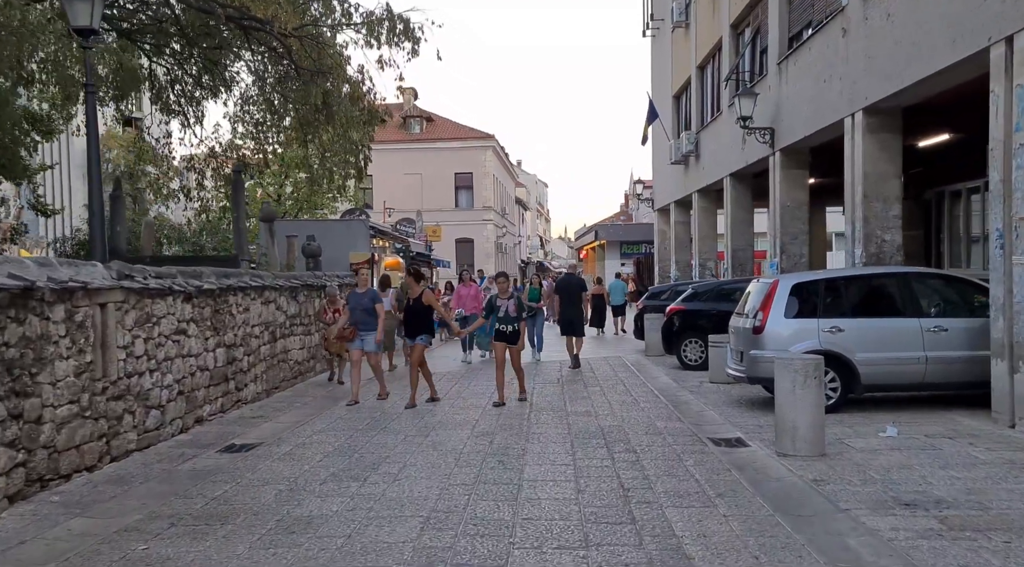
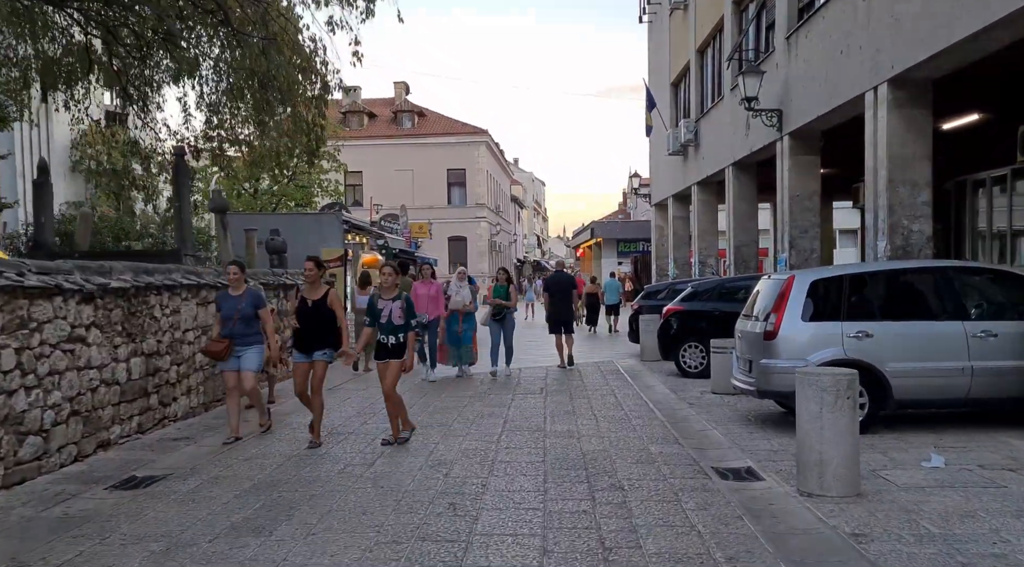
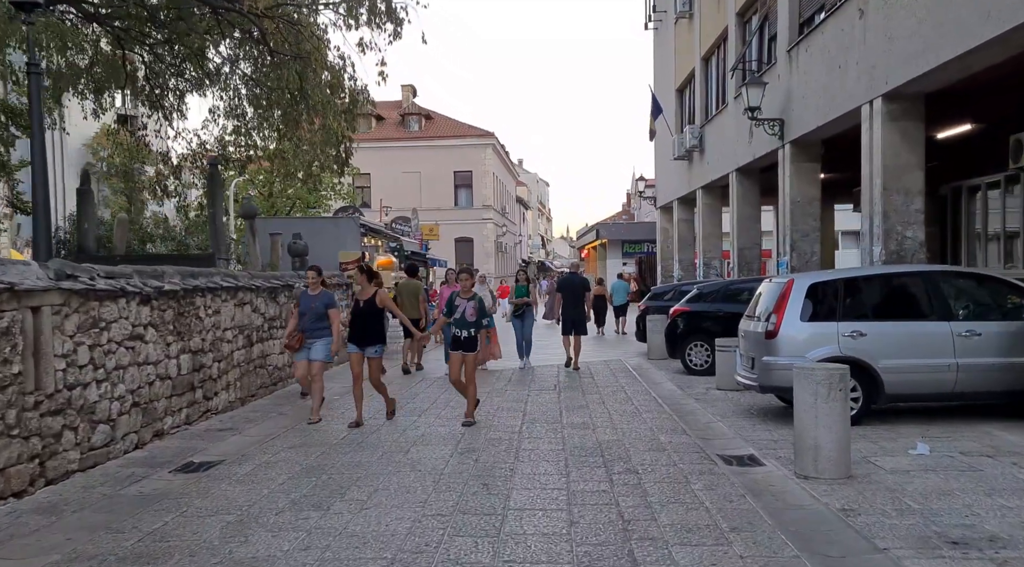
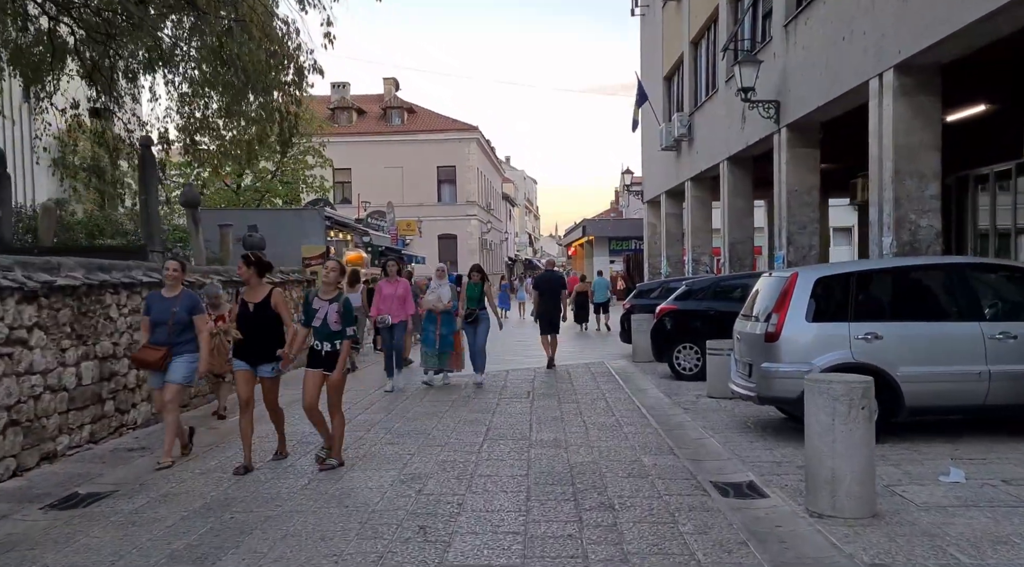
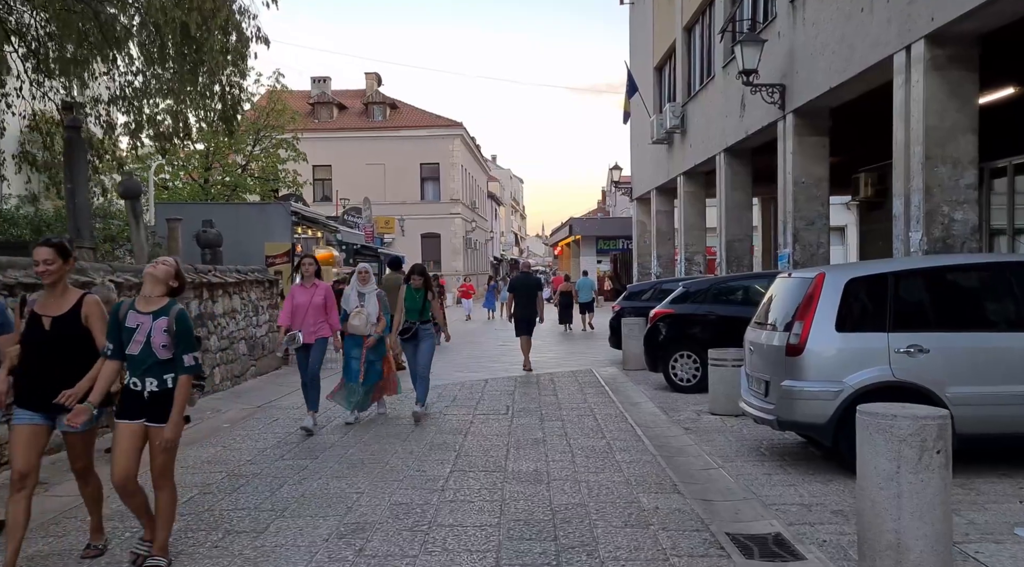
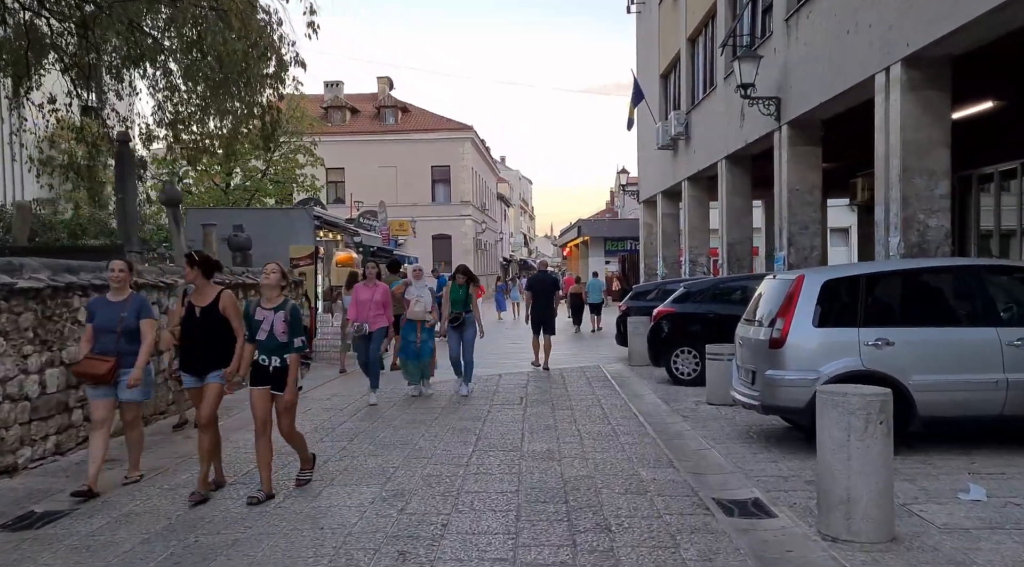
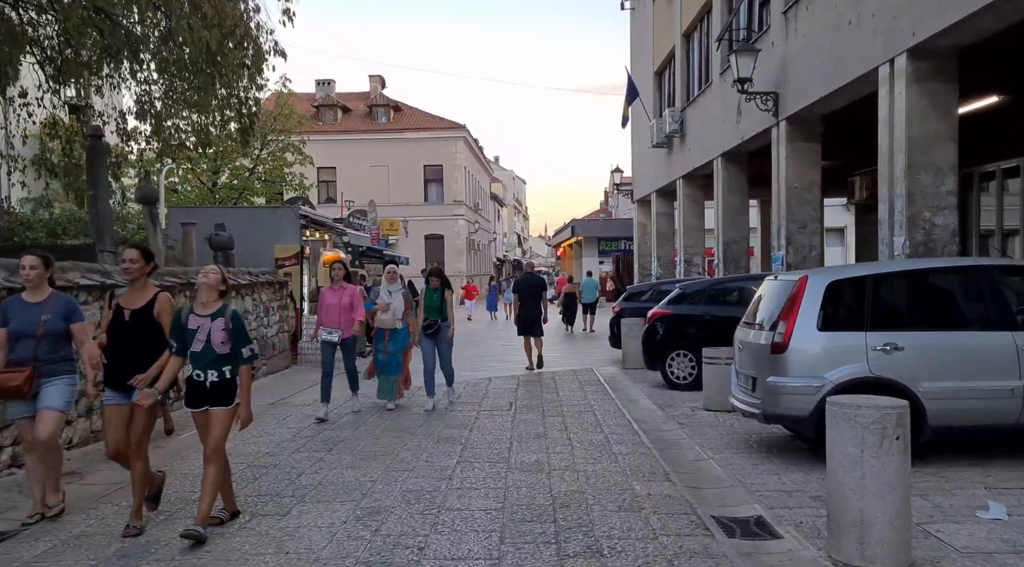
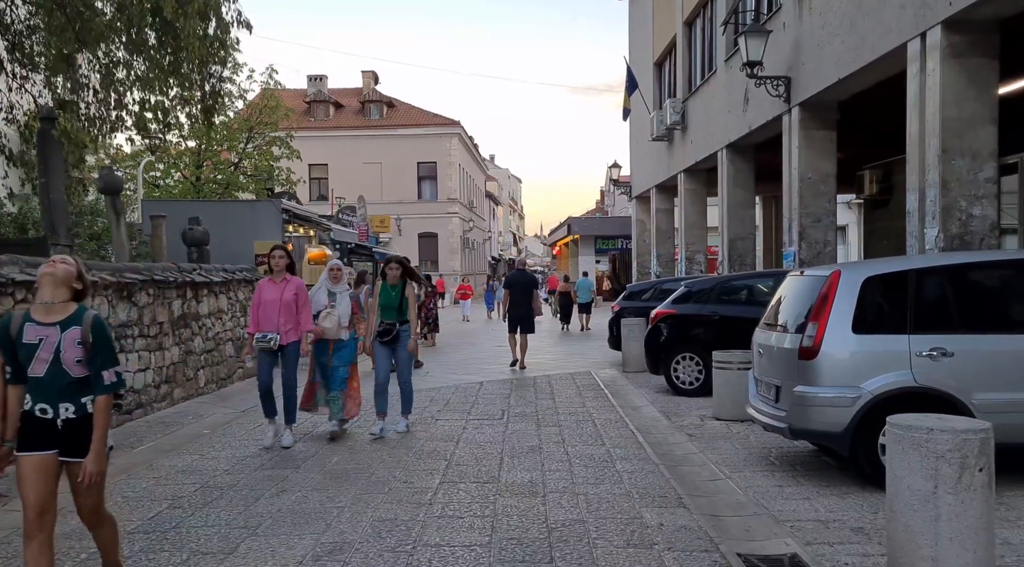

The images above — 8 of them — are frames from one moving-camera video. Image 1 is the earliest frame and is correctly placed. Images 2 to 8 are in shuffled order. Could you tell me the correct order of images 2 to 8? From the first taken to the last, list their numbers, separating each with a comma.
3, 2, 4, 6, 7, 5, 8
